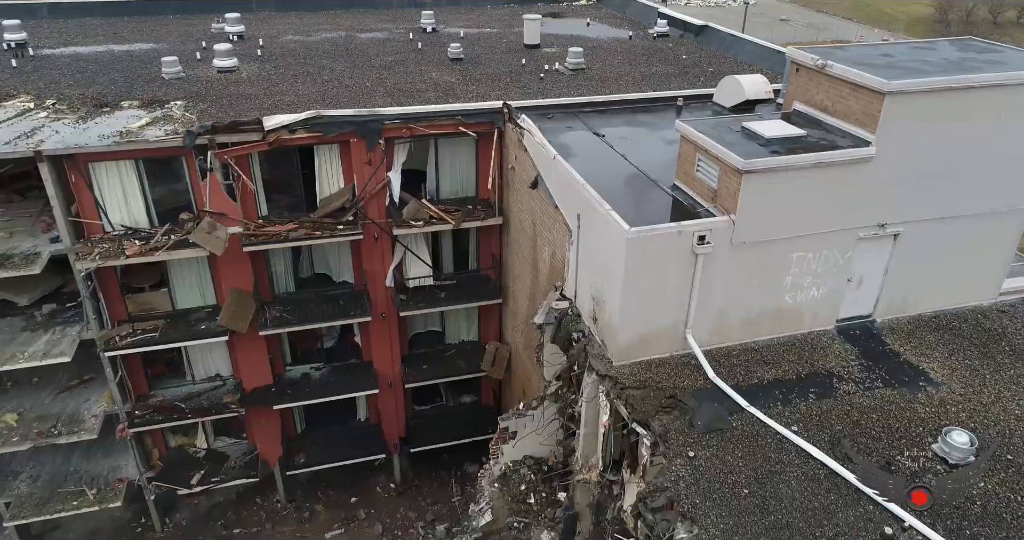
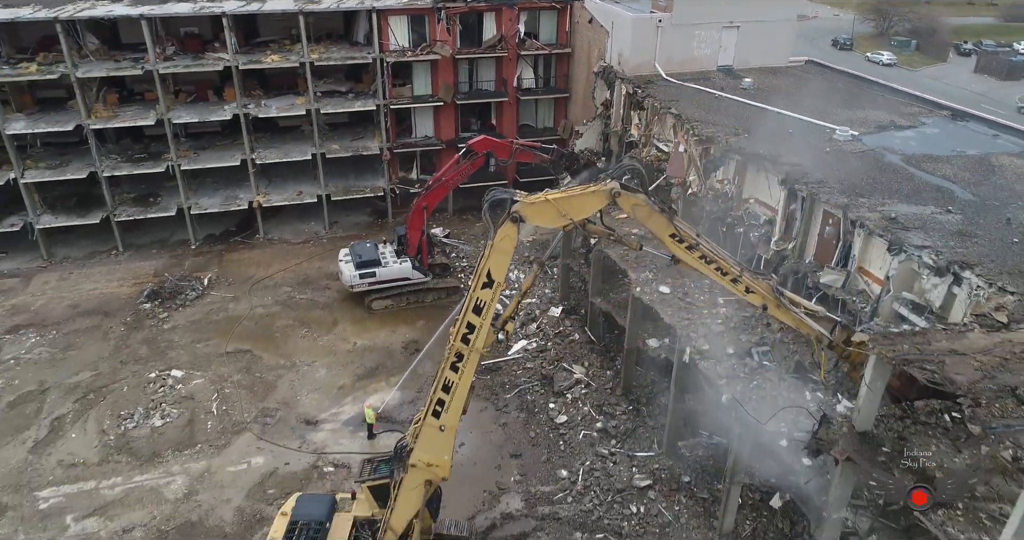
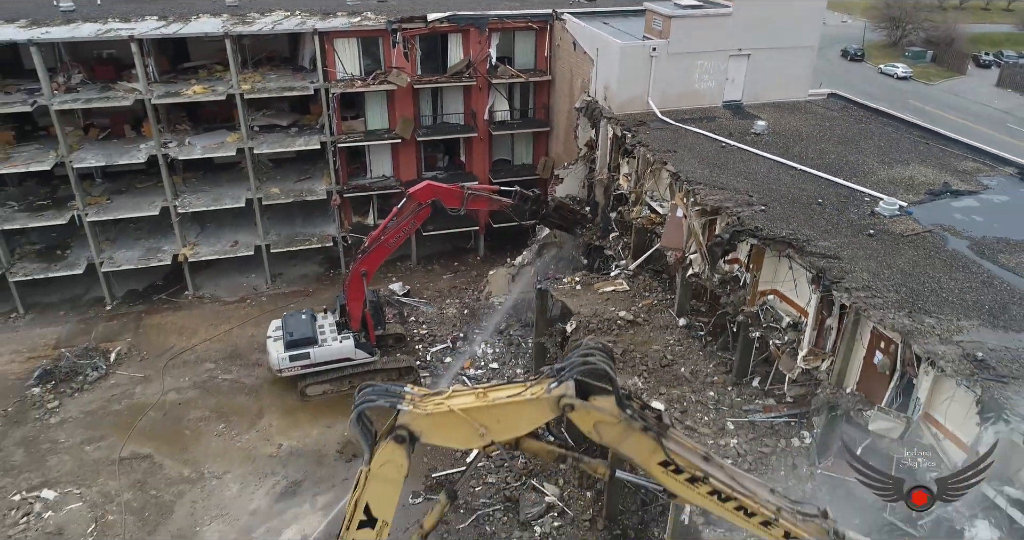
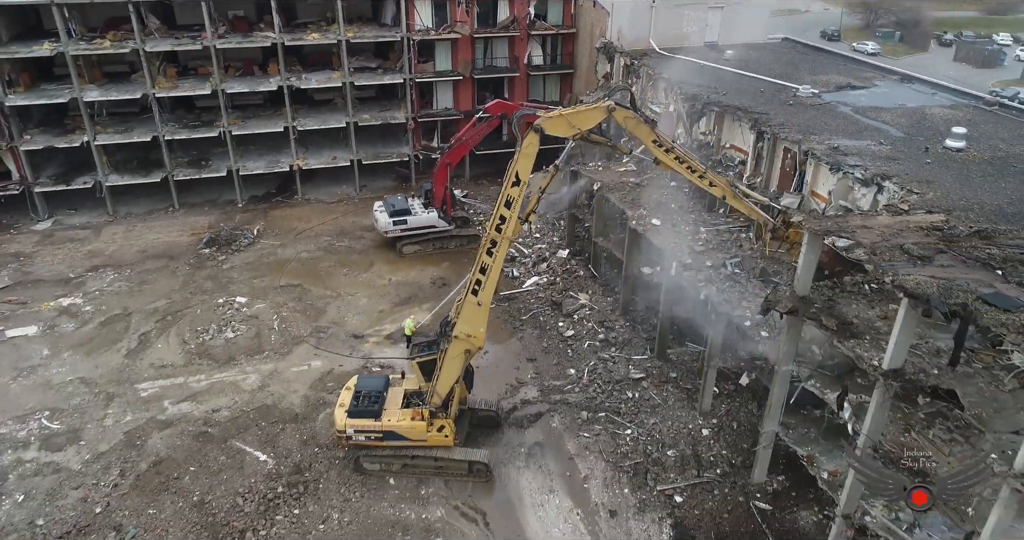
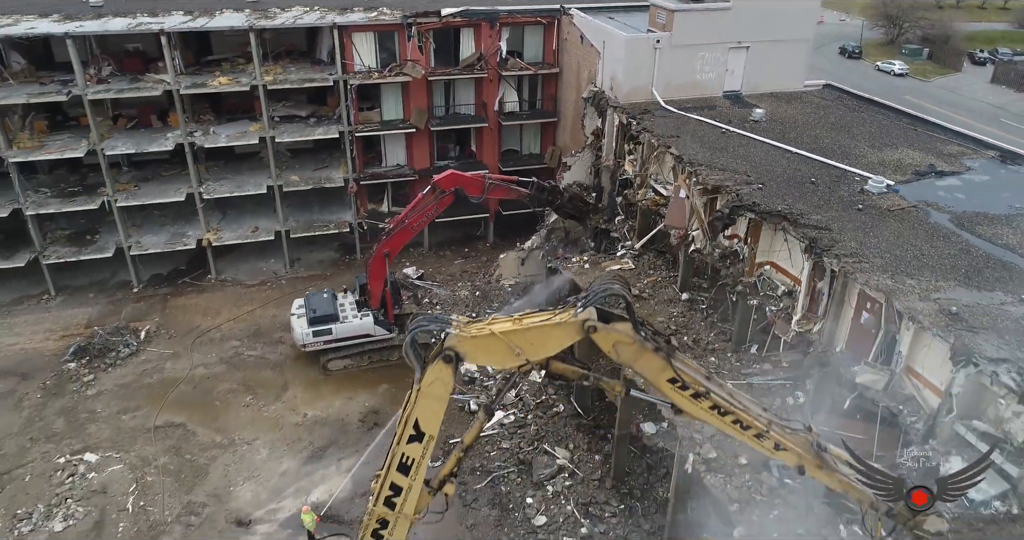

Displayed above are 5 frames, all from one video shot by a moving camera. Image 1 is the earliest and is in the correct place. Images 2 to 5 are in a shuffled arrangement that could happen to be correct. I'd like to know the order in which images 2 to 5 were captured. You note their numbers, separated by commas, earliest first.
3, 5, 2, 4
